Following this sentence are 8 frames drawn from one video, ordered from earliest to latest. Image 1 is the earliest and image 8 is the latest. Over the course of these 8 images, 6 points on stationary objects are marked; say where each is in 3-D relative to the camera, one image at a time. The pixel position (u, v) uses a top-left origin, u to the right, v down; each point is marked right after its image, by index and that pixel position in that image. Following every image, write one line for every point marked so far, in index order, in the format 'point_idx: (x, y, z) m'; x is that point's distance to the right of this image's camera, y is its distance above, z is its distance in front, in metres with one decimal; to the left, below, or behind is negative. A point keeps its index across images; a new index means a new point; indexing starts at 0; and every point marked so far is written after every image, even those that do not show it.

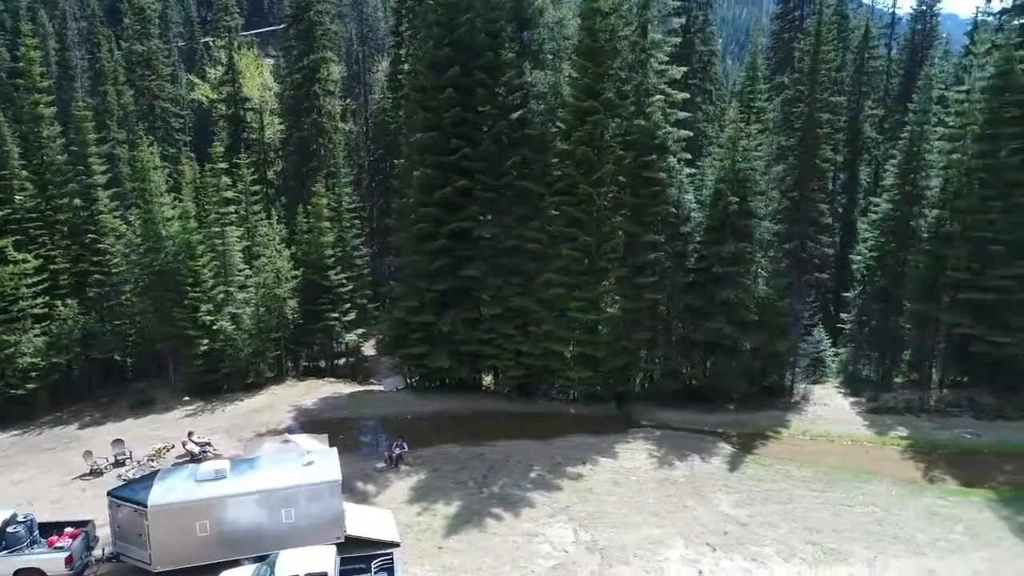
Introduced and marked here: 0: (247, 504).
0: (-6.4, -5.2, +17.2) m
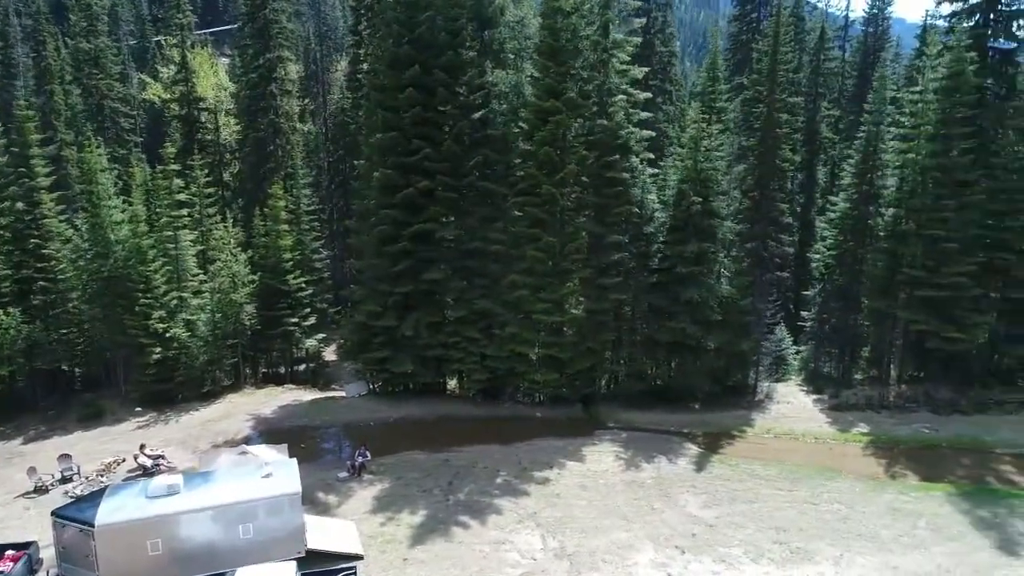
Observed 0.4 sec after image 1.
0: (-7.2, -5.3, +16.5) m
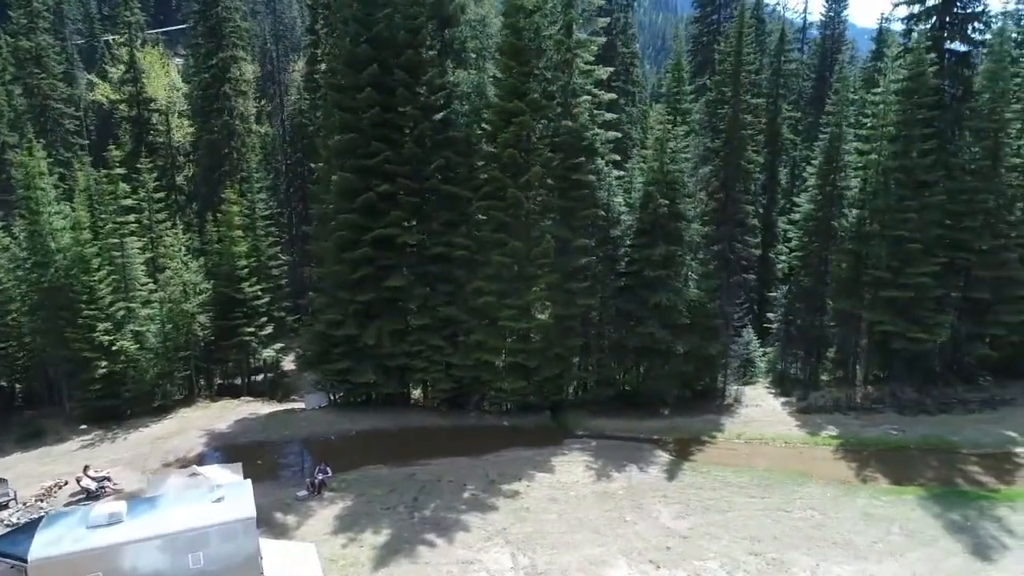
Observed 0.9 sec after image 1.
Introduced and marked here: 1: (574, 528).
0: (-7.8, -5.6, +15.3) m
1: (+1.7, -6.5, +19.6) m
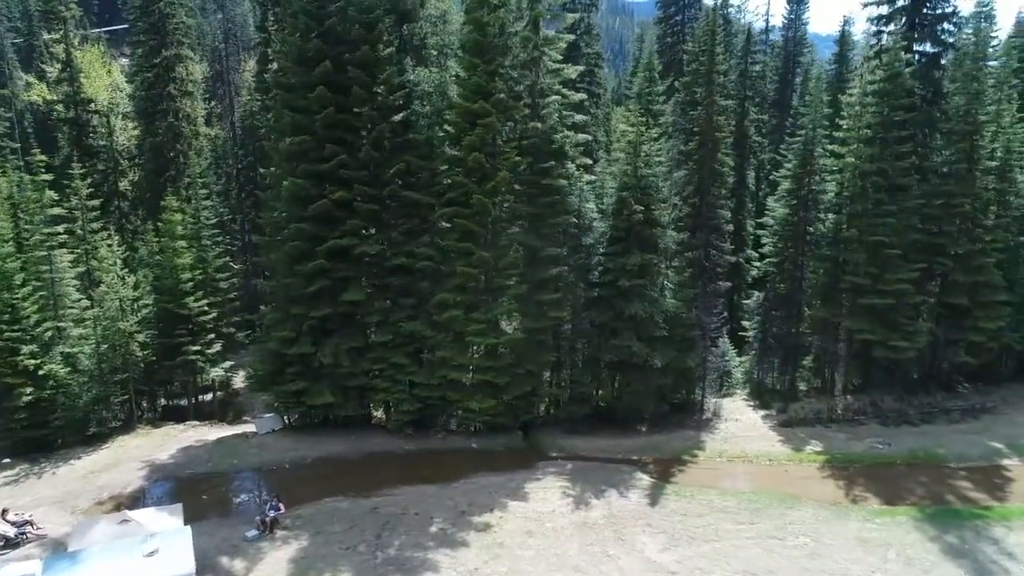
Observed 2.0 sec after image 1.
0: (-8.3, -6.1, +13.2) m
1: (+1.0, -6.9, +18.0) m
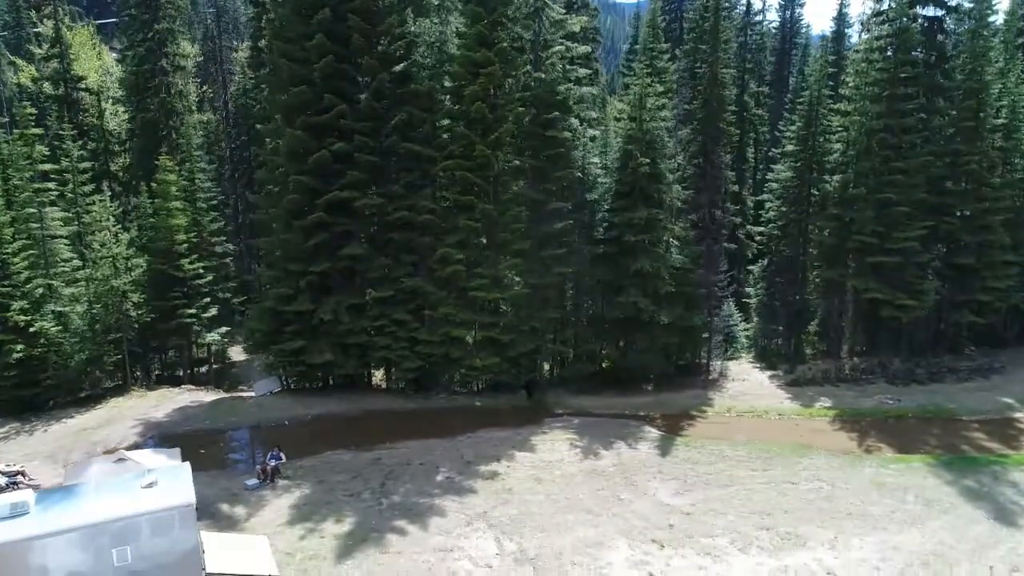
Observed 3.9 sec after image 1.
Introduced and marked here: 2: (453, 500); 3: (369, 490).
0: (-8.0, -4.6, +12.6) m
1: (+1.3, -5.3, +17.5) m
2: (-1.5, -5.3, +18.1) m
3: (-3.7, -5.2, +18.7) m
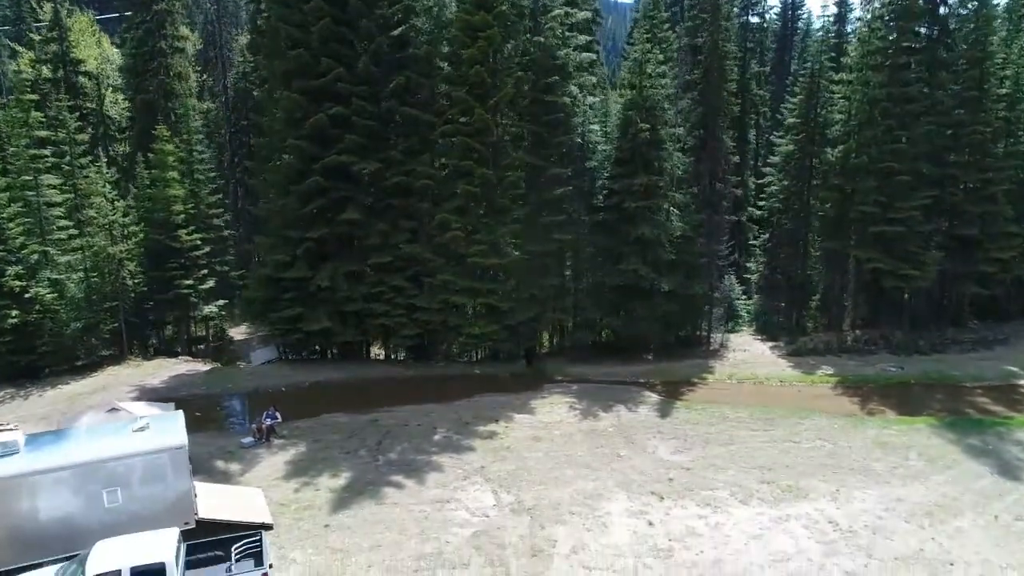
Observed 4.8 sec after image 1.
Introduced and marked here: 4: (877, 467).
0: (-8.0, -3.4, +12.4) m
1: (+1.2, -4.2, +17.3) m
2: (-1.5, -4.2, +17.9) m
3: (-3.7, -4.1, +18.5) m
4: (+8.6, -4.2, +17.1) m
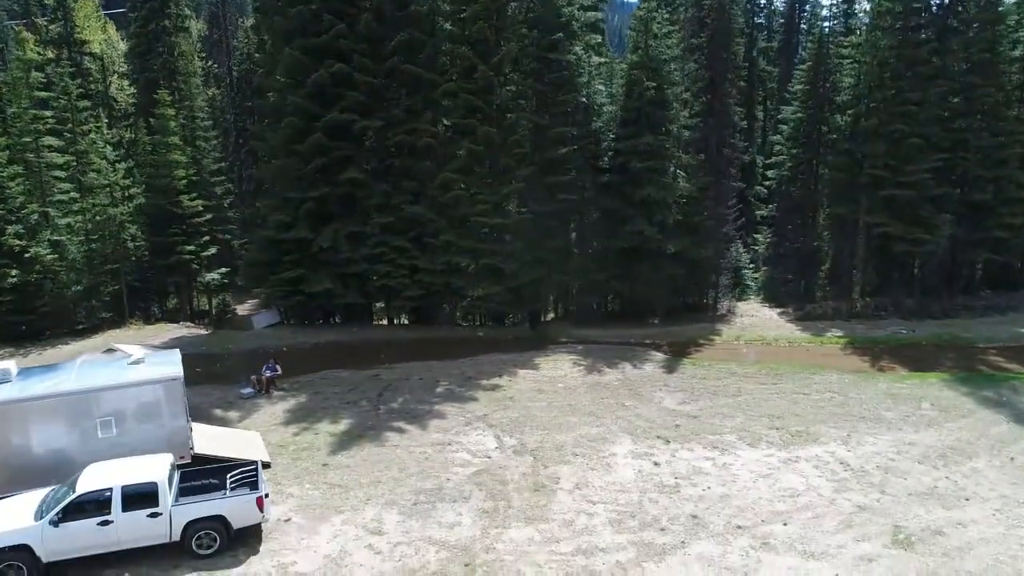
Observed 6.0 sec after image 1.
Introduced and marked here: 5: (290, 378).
0: (-8.0, -2.1, +12.2) m
1: (+1.3, -2.9, +17.0) m
2: (-1.5, -2.9, +17.5) m
3: (-3.7, -2.8, +18.2) m
4: (+8.7, -2.9, +16.7) m
5: (-6.1, -2.5, +19.8) m
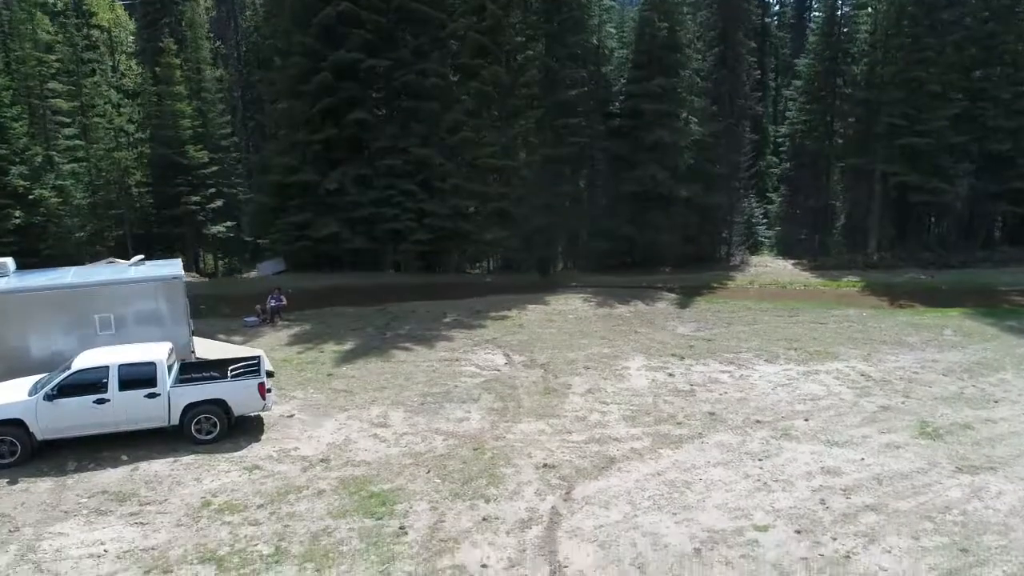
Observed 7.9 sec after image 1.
0: (-7.8, -0.3, +11.8) m
1: (+1.5, -1.1, +16.5) m
2: (-1.2, -1.1, +17.1) m
3: (-3.4, -1.0, +17.8) m
4: (+8.9, -1.2, +16.2) m
5: (-5.8, -0.7, +19.5) m
